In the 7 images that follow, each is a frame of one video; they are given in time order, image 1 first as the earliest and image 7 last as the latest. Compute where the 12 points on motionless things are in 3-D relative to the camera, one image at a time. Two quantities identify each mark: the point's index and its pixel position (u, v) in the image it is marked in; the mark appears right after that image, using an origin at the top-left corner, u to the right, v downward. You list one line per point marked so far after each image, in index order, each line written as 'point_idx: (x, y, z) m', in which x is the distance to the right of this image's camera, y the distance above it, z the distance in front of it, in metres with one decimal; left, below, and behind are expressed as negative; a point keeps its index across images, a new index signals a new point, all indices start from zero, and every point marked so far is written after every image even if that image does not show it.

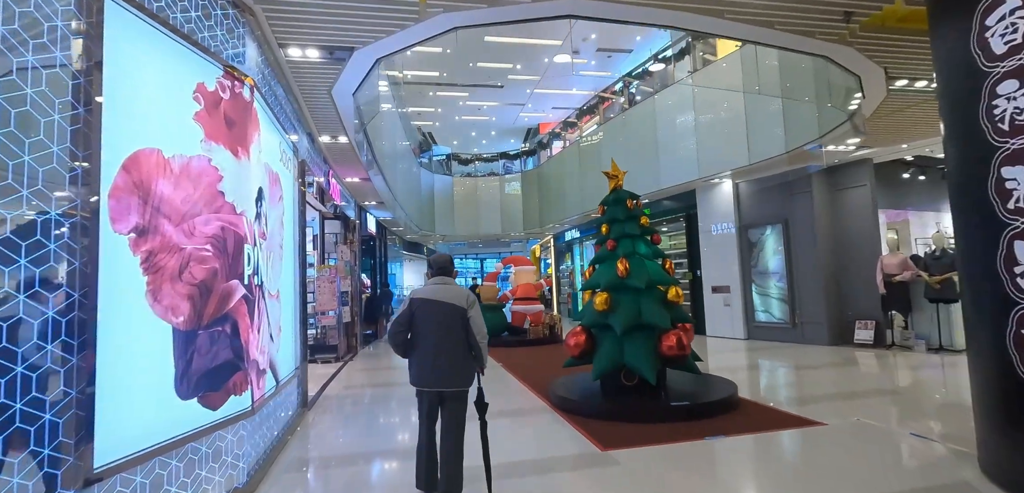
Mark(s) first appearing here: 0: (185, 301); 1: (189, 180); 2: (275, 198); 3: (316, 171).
0: (-1.5, -0.3, +2.3) m
1: (-1.5, +0.3, +2.3) m
2: (-1.7, +0.4, +3.5) m
3: (-2.4, +0.9, +5.9) m
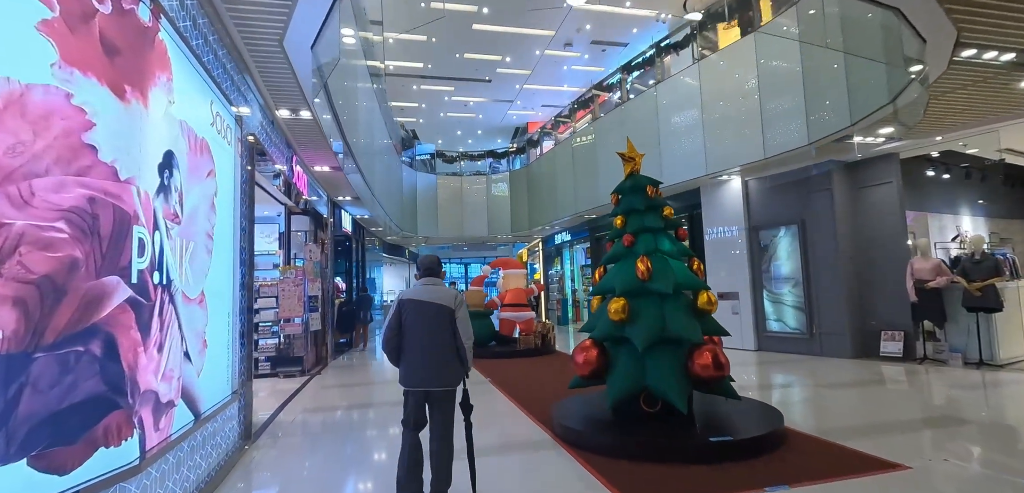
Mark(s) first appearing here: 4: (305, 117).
0: (-1.5, -0.2, +1.4) m
1: (-1.5, +0.4, +1.5) m
2: (-1.7, +0.4, +2.7) m
3: (-2.5, +1.0, +5.0) m
4: (-2.0, +1.2, +4.6) m
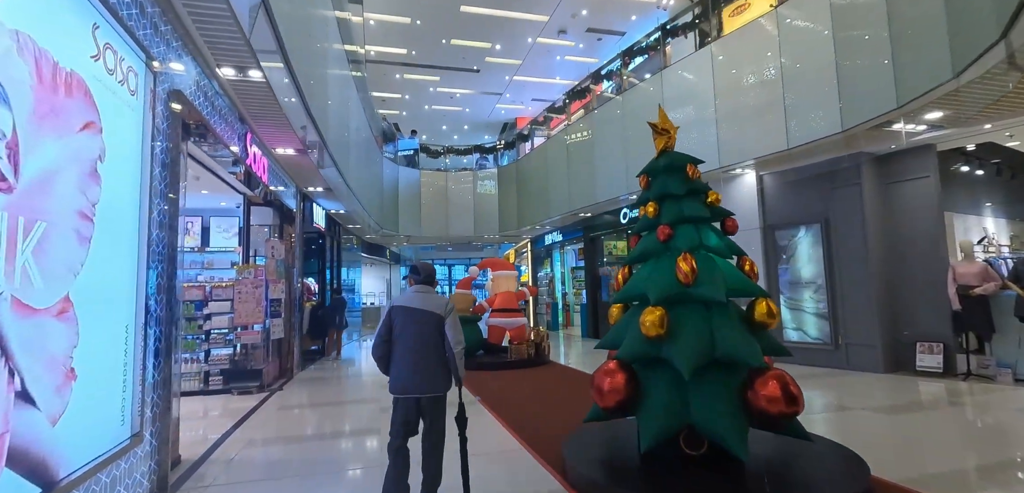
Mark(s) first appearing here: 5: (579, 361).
0: (-1.4, -0.1, +0.6) m
1: (-1.4, +0.5, +0.6) m
2: (-1.7, +0.5, +1.8) m
3: (-2.5, +1.0, +4.1) m
4: (-2.0, +1.3, +3.8) m
5: (+1.2, -2.1, +9.1) m
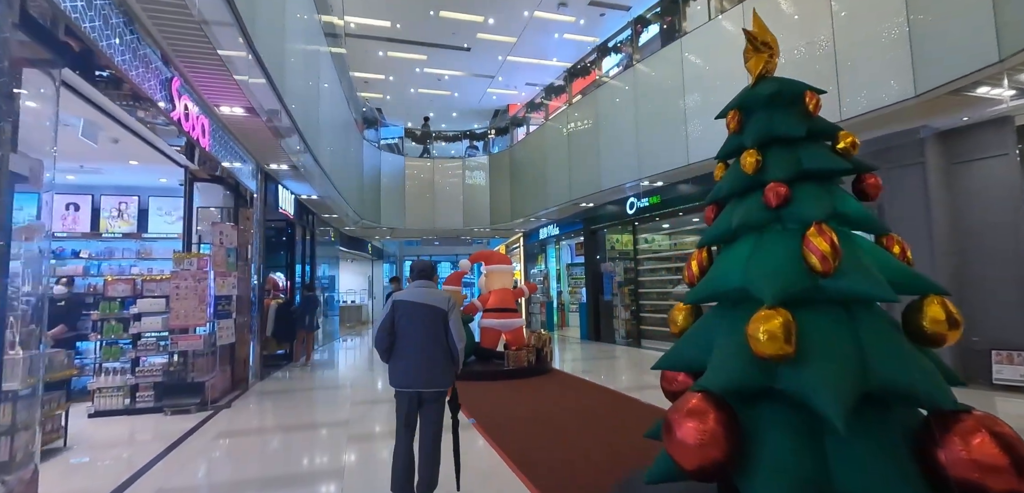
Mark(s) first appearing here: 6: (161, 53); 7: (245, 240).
0: (-1.2, 0.0, -0.5) m
1: (-1.2, +0.6, -0.4) m
2: (-1.5, +0.6, +0.8) m
3: (-2.4, +1.2, +3.1) m
4: (-1.9, +1.4, +2.7) m
5: (+1.1, -2.0, +8.1) m
6: (-2.5, +1.4, +3.5) m
7: (-3.3, +0.1, +5.9) m
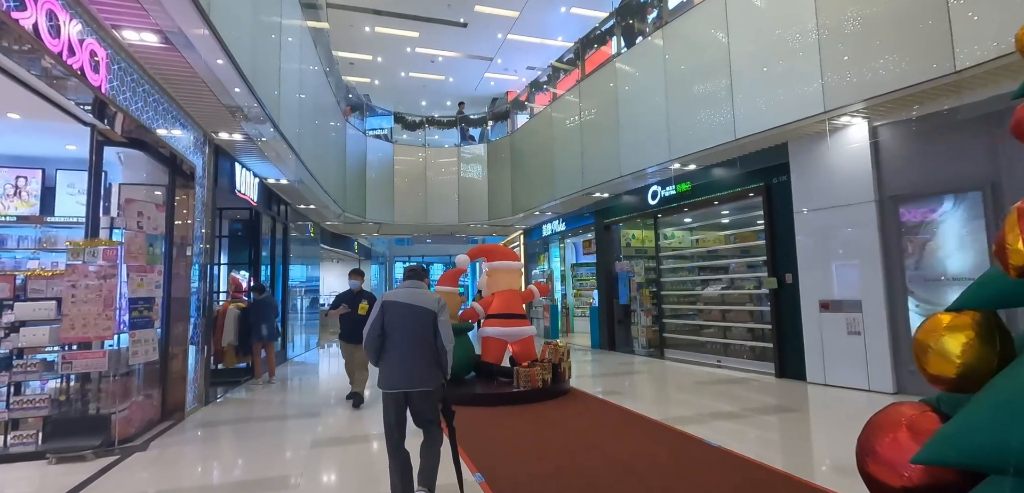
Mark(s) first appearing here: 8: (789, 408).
0: (-1.0, +0.1, -1.7) m
1: (-1.0, +0.7, -1.6) m
2: (-1.4, +0.7, -0.5) m
3: (-2.3, +1.3, +1.8) m
4: (-1.7, +1.6, +1.5) m
5: (+1.2, -1.9, +6.9) m
6: (-2.4, +1.5, +2.2) m
7: (-3.1, +0.2, +4.7) m
8: (+2.7, -1.6, +4.8) m
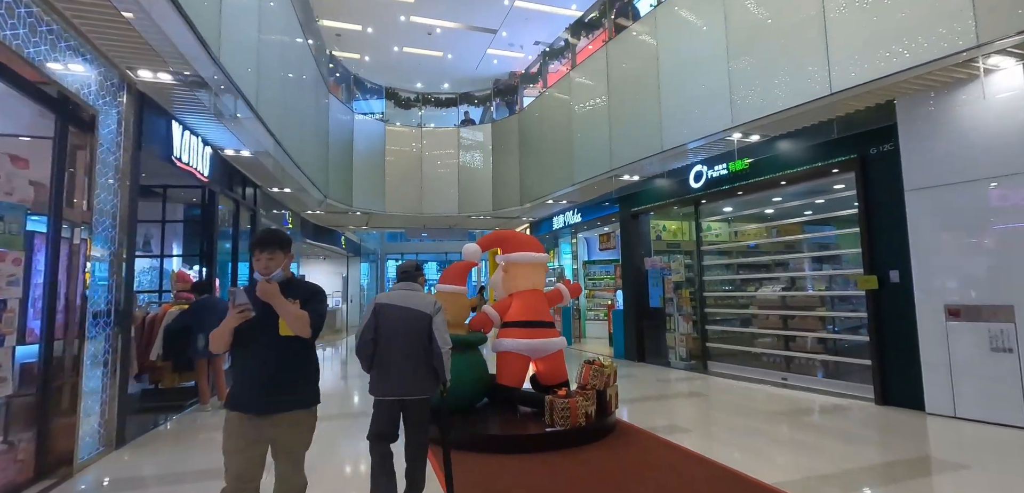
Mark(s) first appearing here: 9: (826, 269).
0: (-0.7, +0.3, -3.1) m
1: (-0.7, +0.8, -3.0) m
2: (-1.1, +0.9, -1.8) m
3: (-2.0, +1.4, +0.5) m
4: (-1.5, +1.7, +0.1) m
5: (+1.4, -1.8, +5.6) m
6: (-2.1, +1.6, +0.9) m
7: (-2.9, +0.3, +3.3) m
8: (+3.0, -1.5, +3.5) m
9: (+3.6, -0.3, +5.5) m
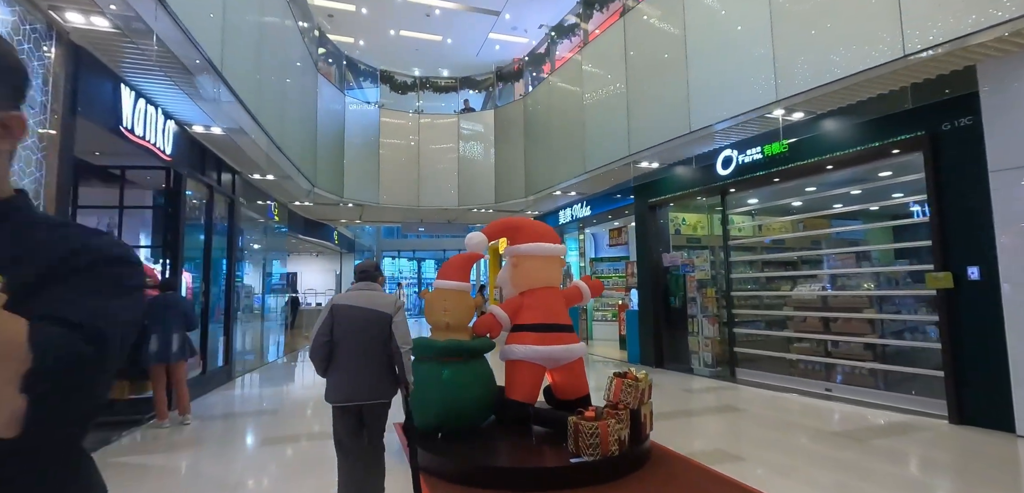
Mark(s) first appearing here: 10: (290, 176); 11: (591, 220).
0: (-0.6, +0.3, -3.7) m
1: (-0.6, +0.9, -3.7) m
2: (-0.9, +0.9, -2.5) m
3: (-1.9, +1.5, -0.2) m
4: (-1.3, +1.8, -0.6) m
5: (+1.5, -1.7, +4.9) m
6: (-2.0, +1.7, +0.2) m
7: (-2.8, +0.4, +2.6) m
8: (+3.1, -1.4, +2.9) m
9: (+3.6, -0.2, +4.9) m
10: (-3.3, +1.1, +7.1) m
11: (+1.5, +0.5, +8.9) m
